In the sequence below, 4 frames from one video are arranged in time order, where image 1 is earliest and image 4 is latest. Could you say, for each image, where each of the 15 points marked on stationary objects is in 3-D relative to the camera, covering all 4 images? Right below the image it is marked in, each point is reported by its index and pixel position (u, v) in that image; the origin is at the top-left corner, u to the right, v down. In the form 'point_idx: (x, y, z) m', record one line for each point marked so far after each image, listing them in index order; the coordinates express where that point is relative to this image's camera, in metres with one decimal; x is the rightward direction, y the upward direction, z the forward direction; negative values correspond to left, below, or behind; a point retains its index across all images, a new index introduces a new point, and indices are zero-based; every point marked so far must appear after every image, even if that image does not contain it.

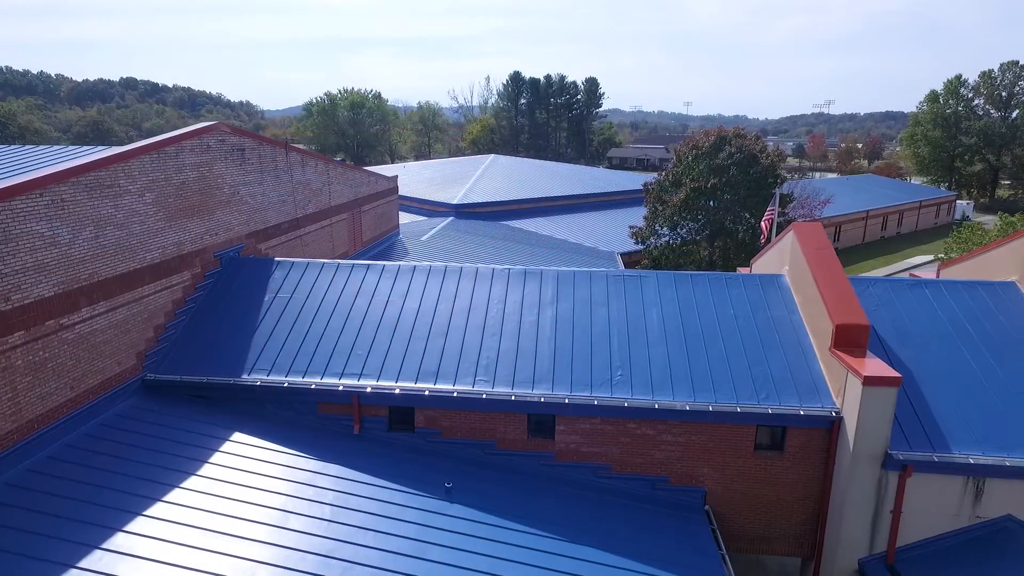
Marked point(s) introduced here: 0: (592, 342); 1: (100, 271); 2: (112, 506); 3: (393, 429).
0: (+1.5, -0.9, +10.8) m
1: (-6.3, +0.3, +9.5) m
2: (-5.0, -2.8, +7.9) m
3: (-2.0, -2.4, +10.6) m
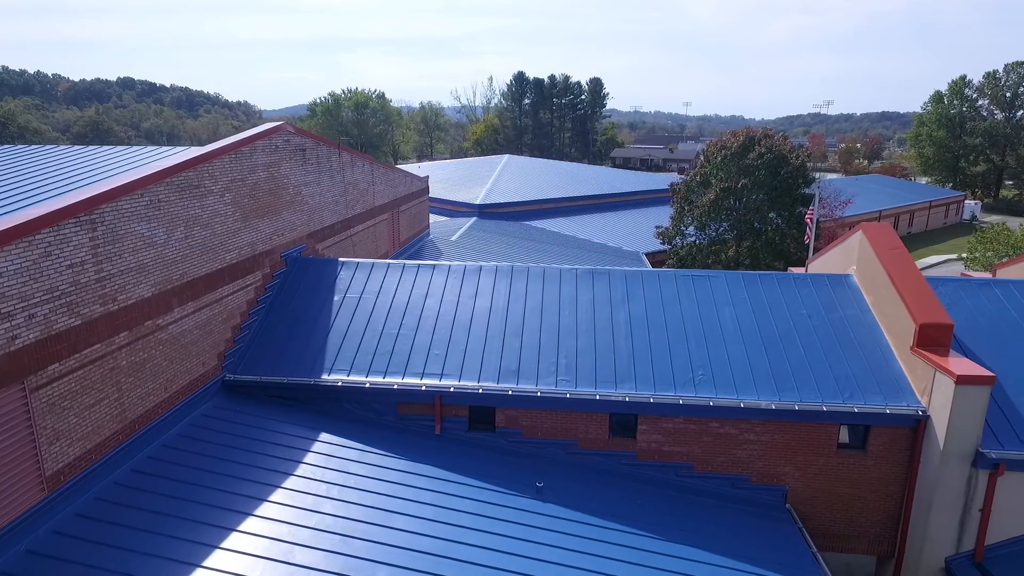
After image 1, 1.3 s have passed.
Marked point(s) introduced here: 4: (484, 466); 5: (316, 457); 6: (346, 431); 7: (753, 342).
0: (+2.8, -0.9, +10.9) m
1: (-4.9, +0.2, +9.5) m
2: (-3.6, -2.8, +7.9) m
3: (-0.6, -2.4, +10.6) m
4: (-0.4, -2.8, +9.9) m
5: (-2.9, -2.5, +9.2) m
6: (-2.7, -2.3, +10.1) m
7: (+4.2, -0.9, +10.8) m
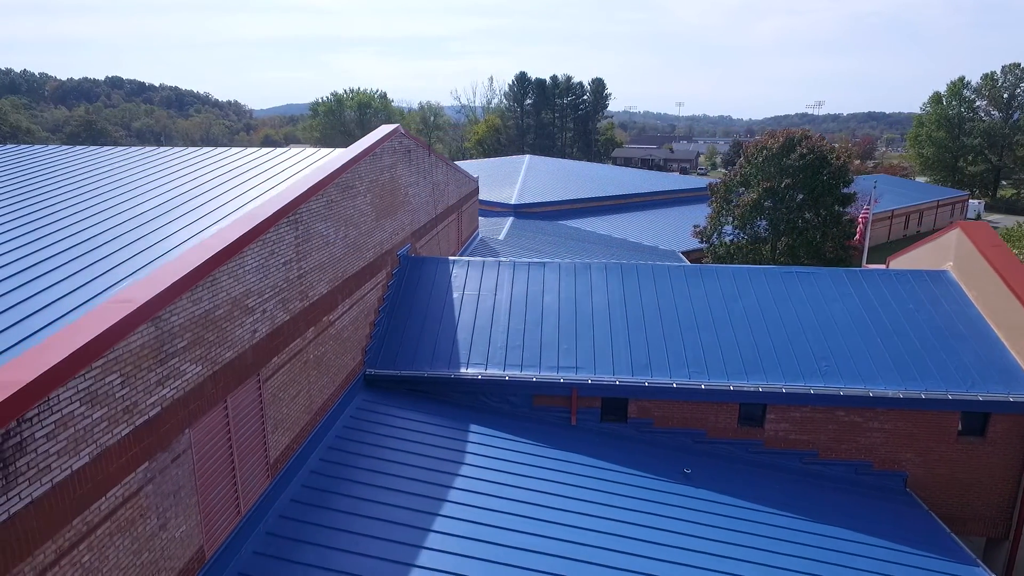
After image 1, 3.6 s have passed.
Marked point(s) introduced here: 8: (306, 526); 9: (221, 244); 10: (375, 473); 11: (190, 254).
0: (+5.1, -0.9, +11.4) m
1: (-2.6, +0.3, +9.8) m
2: (-1.3, -2.7, +8.3) m
3: (+1.7, -2.4, +11.1) m
4: (+1.9, -2.8, +10.3) m
5: (-0.6, -2.5, +9.6) m
6: (-0.4, -2.3, +10.5) m
7: (+6.5, -0.9, +11.3) m
8: (-2.4, -2.8, +7.3) m
9: (-3.0, +0.4, +6.3) m
10: (-1.9, -2.5, +8.5) m
11: (-3.1, +0.3, +6.0) m
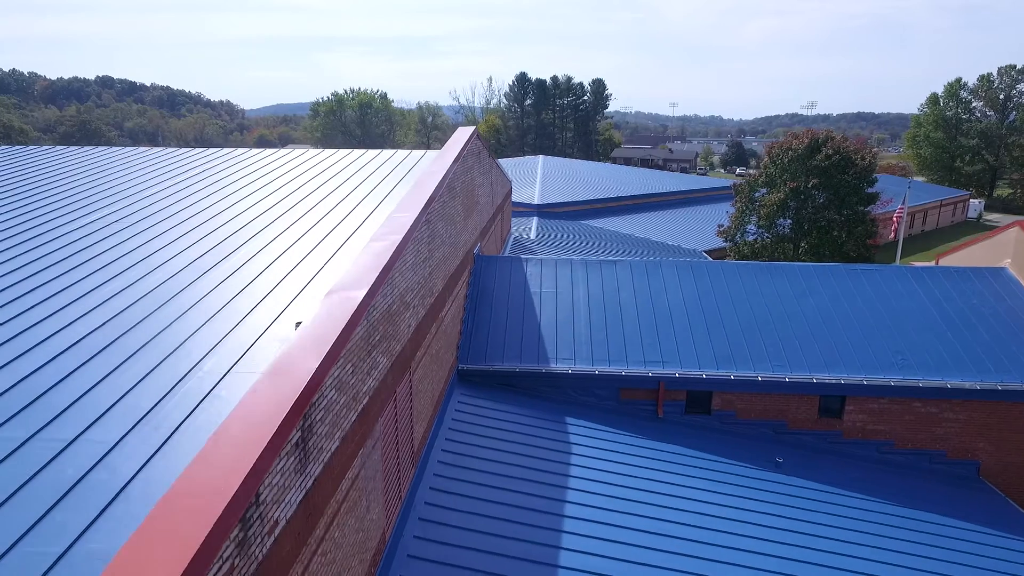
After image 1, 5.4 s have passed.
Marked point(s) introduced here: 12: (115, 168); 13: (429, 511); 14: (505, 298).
0: (+6.7, -0.8, +11.8) m
1: (-1.0, +0.3, +10.1) m
2: (+0.3, -2.7, +8.6) m
3: (+3.3, -2.3, +11.4) m
4: (+3.5, -2.7, +10.7) m
5: (+1.1, -2.4, +10.0) m
6: (+1.2, -2.2, +10.9) m
7: (+8.1, -0.8, +11.7) m
8: (-0.8, -2.8, +7.7) m
9: (-1.3, +0.5, +6.6) m
10: (-0.2, -2.5, +8.8) m
11: (-1.5, +0.3, +6.3) m
12: (-7.9, +2.4, +12.2) m
13: (-1.0, -2.8, +7.6) m
14: (-0.1, -0.2, +12.8) m
